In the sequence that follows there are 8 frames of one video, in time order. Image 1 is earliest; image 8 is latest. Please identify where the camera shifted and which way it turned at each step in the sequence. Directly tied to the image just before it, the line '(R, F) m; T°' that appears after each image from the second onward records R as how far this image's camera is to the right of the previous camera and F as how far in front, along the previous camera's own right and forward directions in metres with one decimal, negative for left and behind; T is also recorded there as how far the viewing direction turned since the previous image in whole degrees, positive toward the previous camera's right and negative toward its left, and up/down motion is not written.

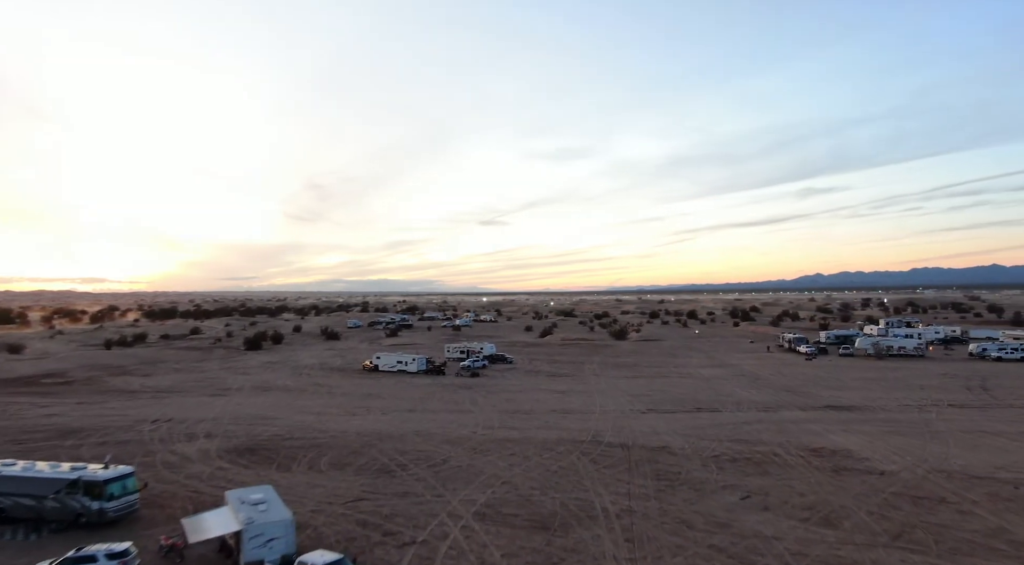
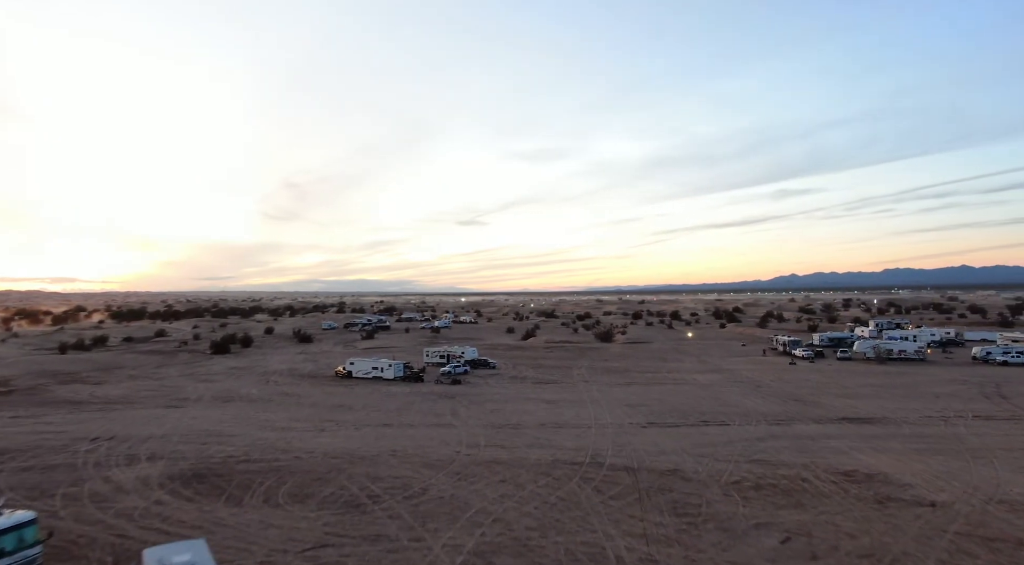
(-0.3, +2.9) m; +2°
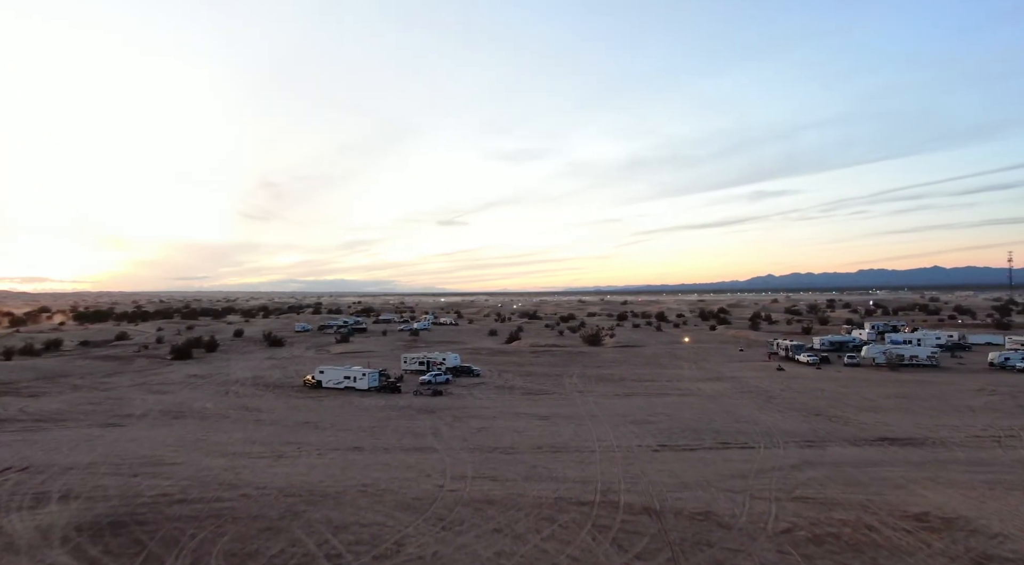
(-0.4, +3.8) m; +2°
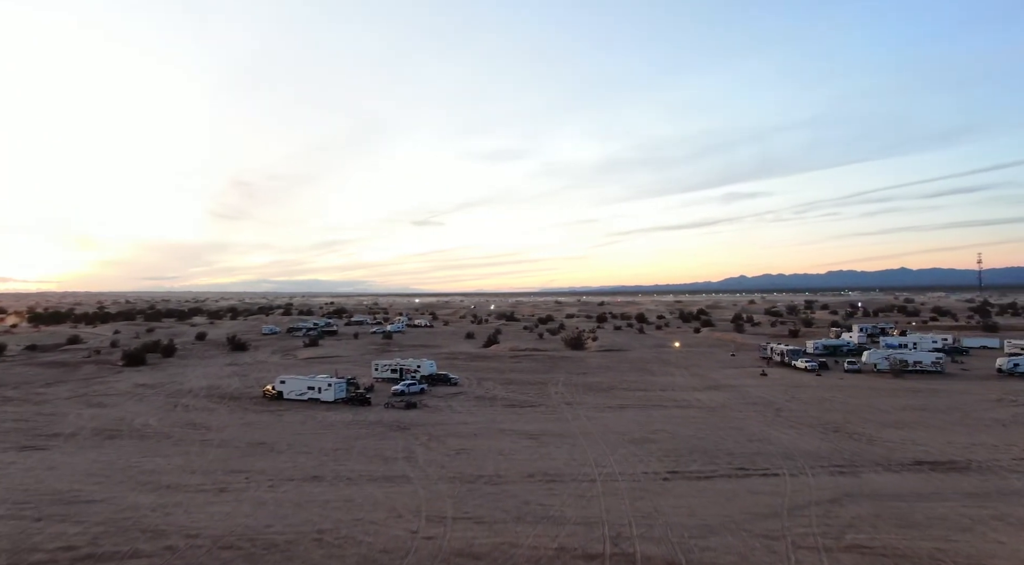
(-0.3, +3.4) m; +2°
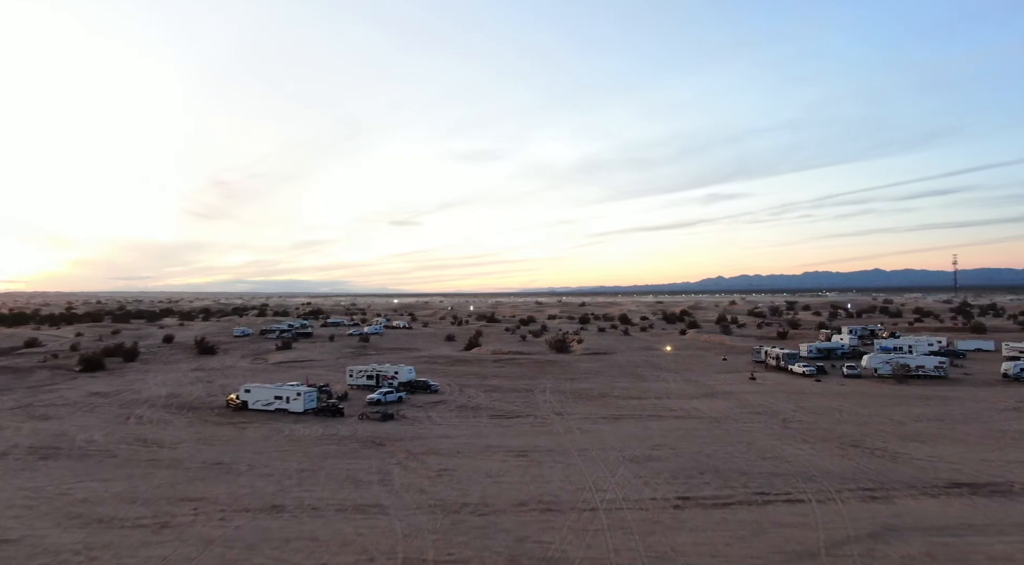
(-0.3, +2.6) m; +2°
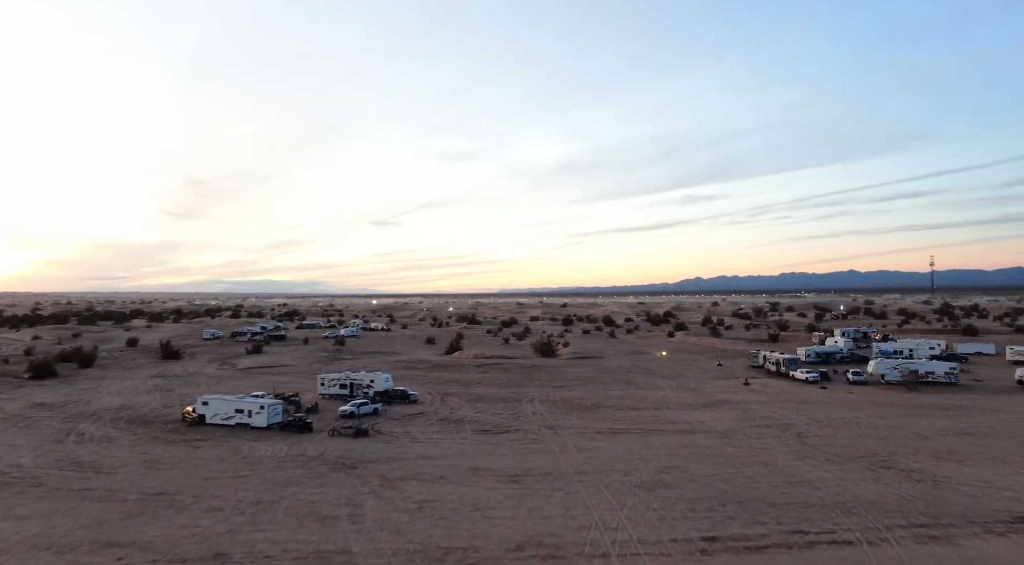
(-0.3, +3.0) m; +2°
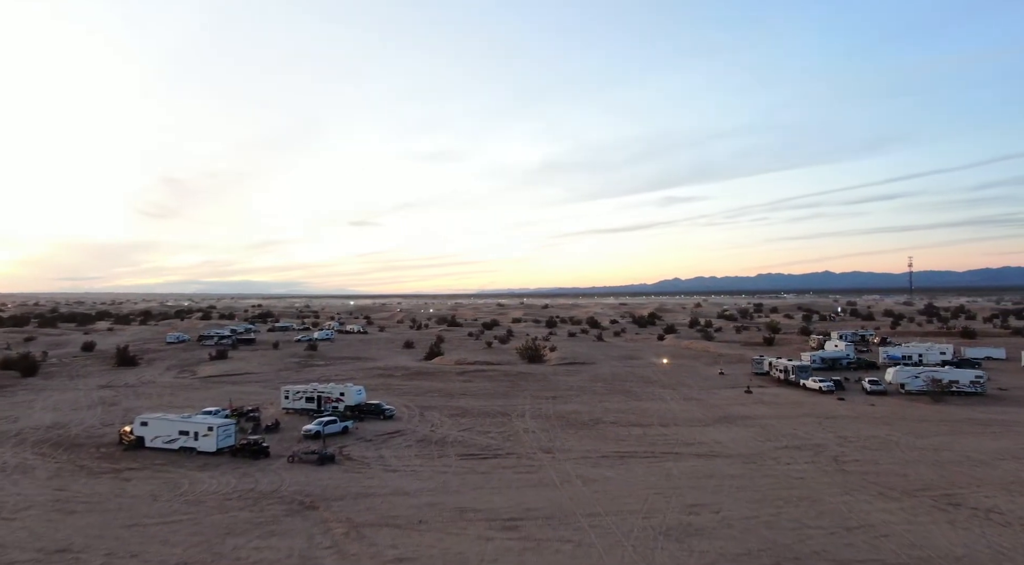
(-0.4, +3.8) m; +2°
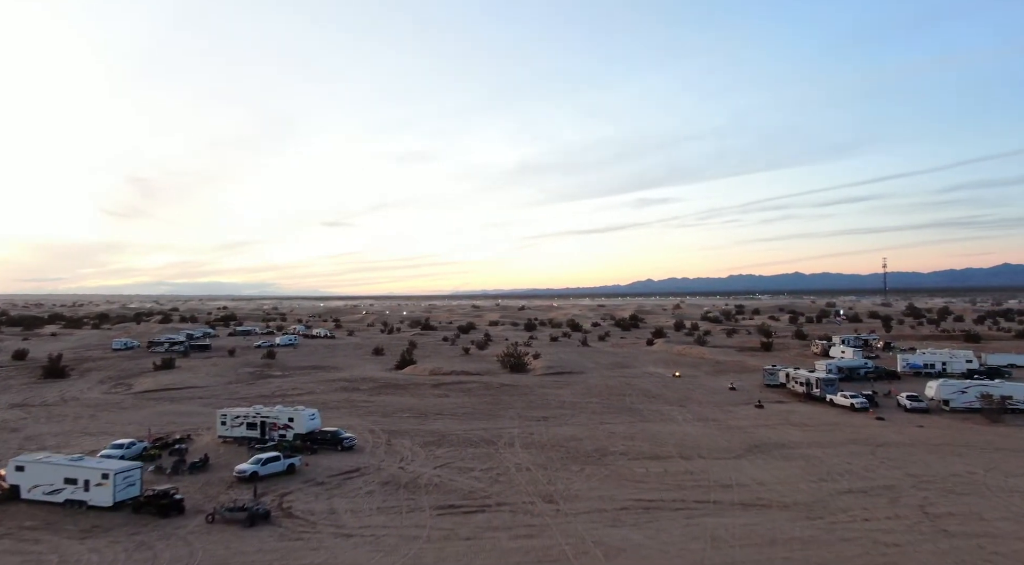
(-0.5, +5.6) m; +2°
